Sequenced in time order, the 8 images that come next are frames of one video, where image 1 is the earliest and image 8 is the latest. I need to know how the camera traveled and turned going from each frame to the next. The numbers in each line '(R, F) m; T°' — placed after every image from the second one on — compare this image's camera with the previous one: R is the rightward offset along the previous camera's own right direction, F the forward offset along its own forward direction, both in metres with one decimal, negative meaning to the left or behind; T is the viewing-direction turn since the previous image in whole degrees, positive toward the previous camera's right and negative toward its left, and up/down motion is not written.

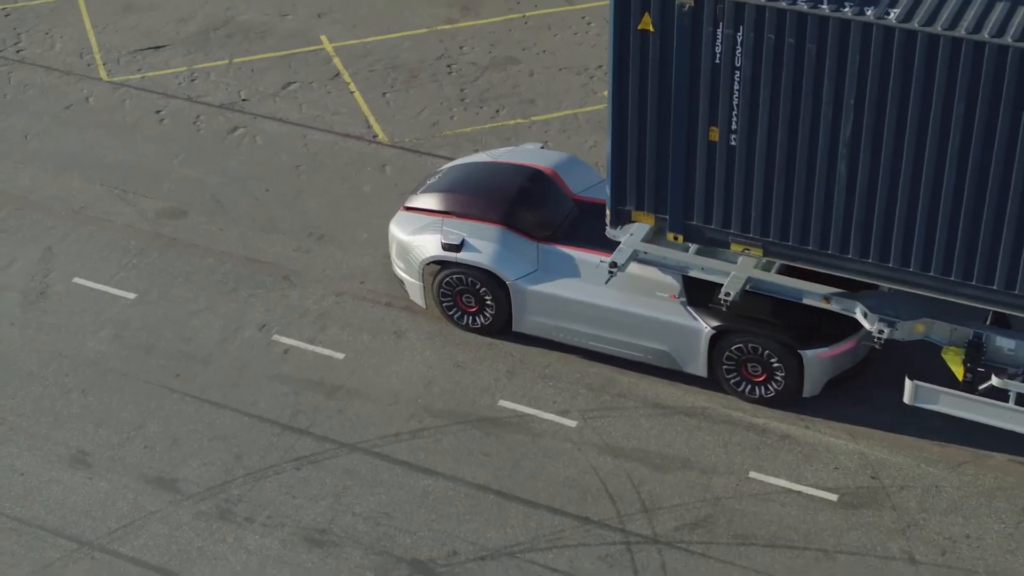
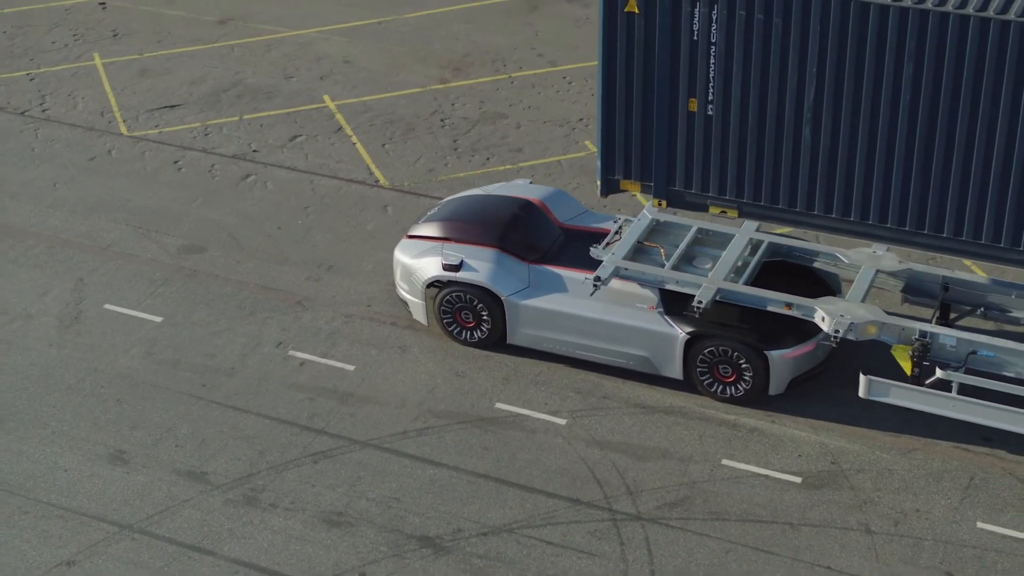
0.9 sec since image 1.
(-0.1, -1.2) m; +1°
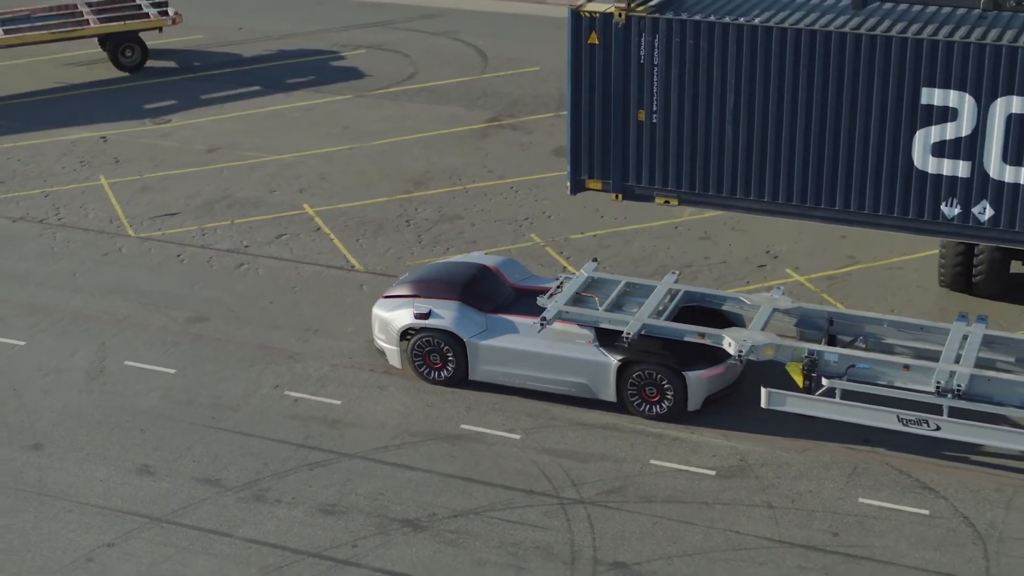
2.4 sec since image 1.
(-0.1, -2.3) m; +2°
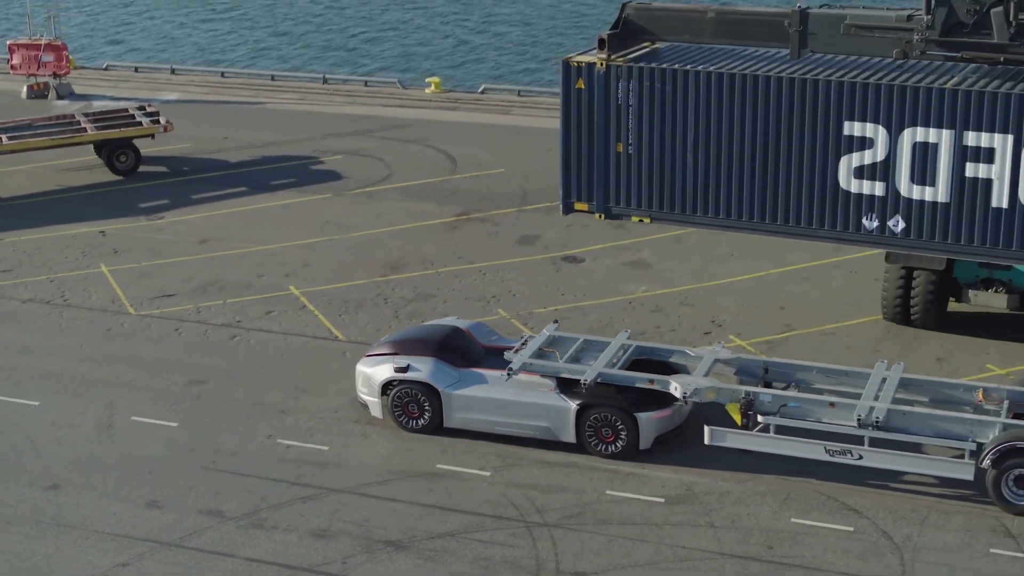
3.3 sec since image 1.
(0.0, -1.7) m; +1°
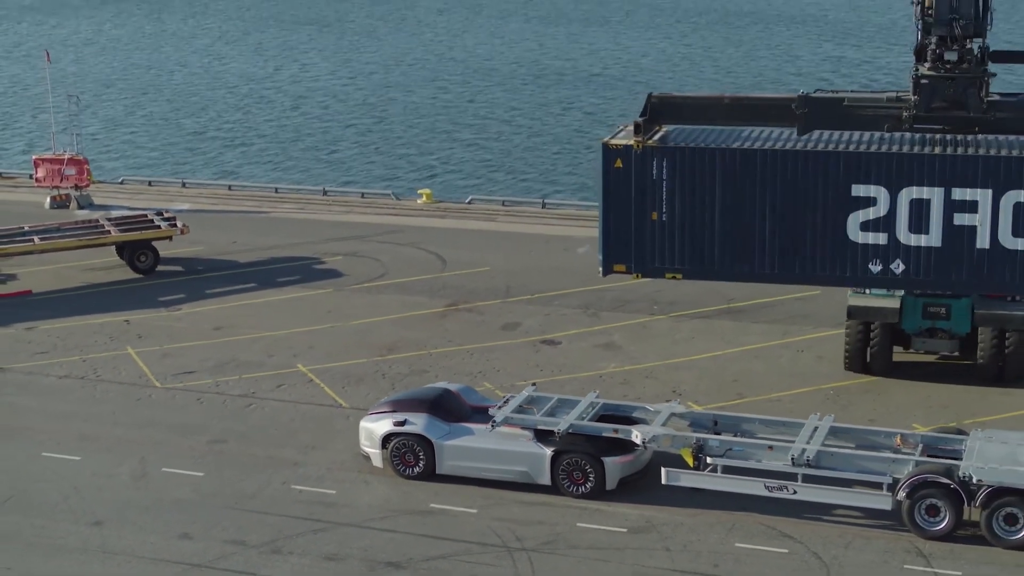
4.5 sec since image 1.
(0.0, -2.5) m; 0°
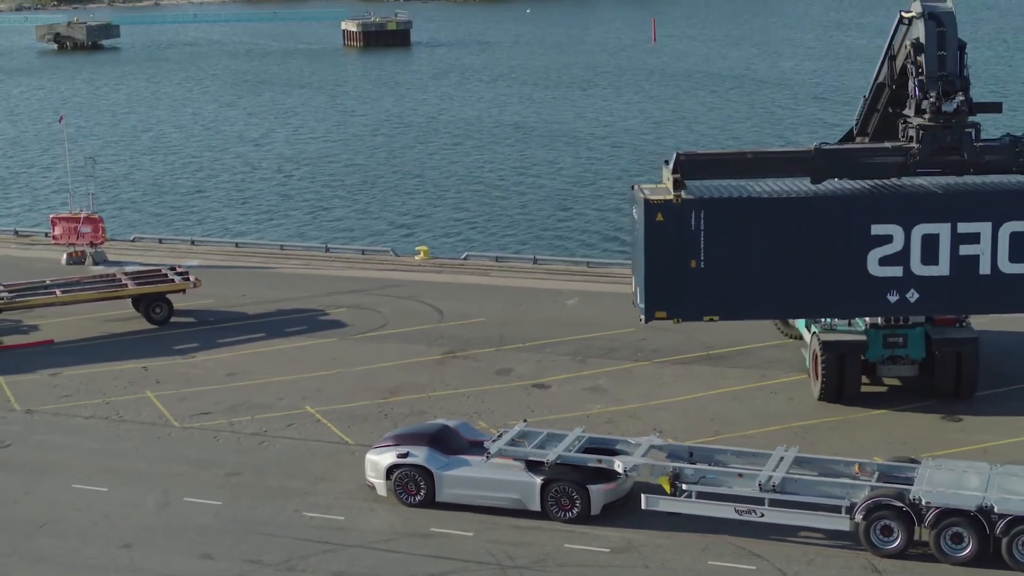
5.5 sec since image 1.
(0.0, -1.8) m; 0°
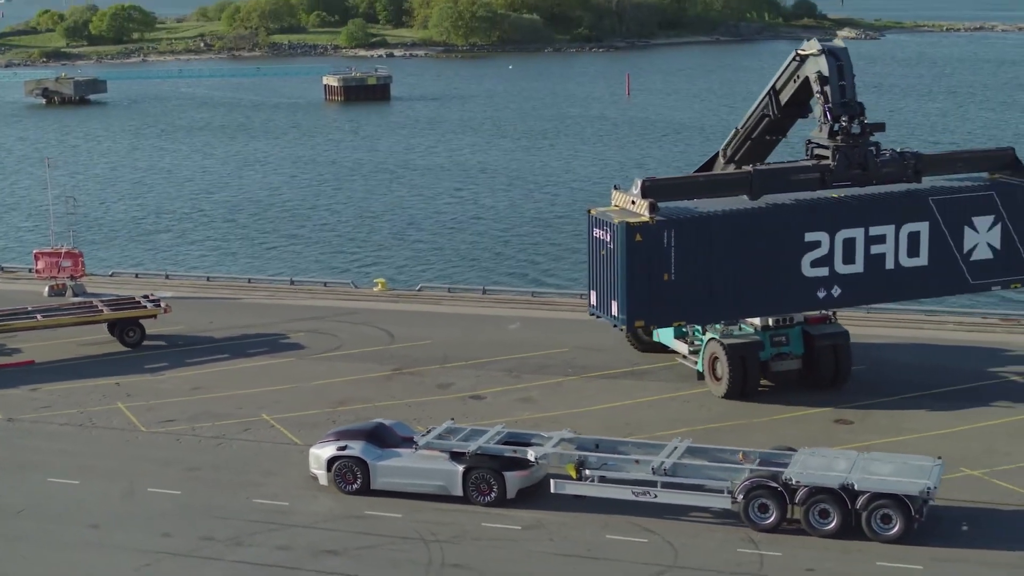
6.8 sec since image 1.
(+0.9, -2.6) m; 0°
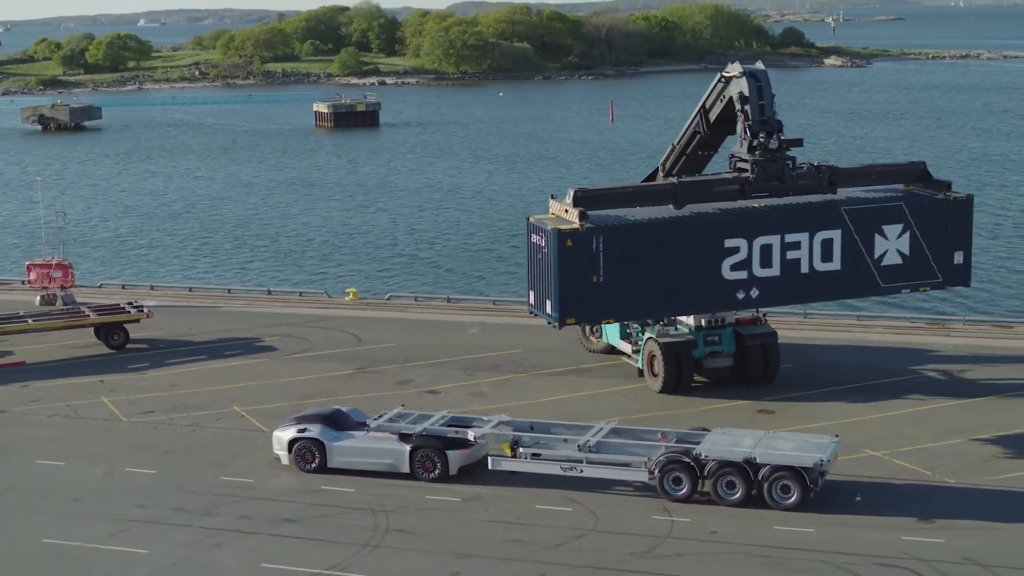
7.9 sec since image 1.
(+0.8, -2.4) m; 0°
